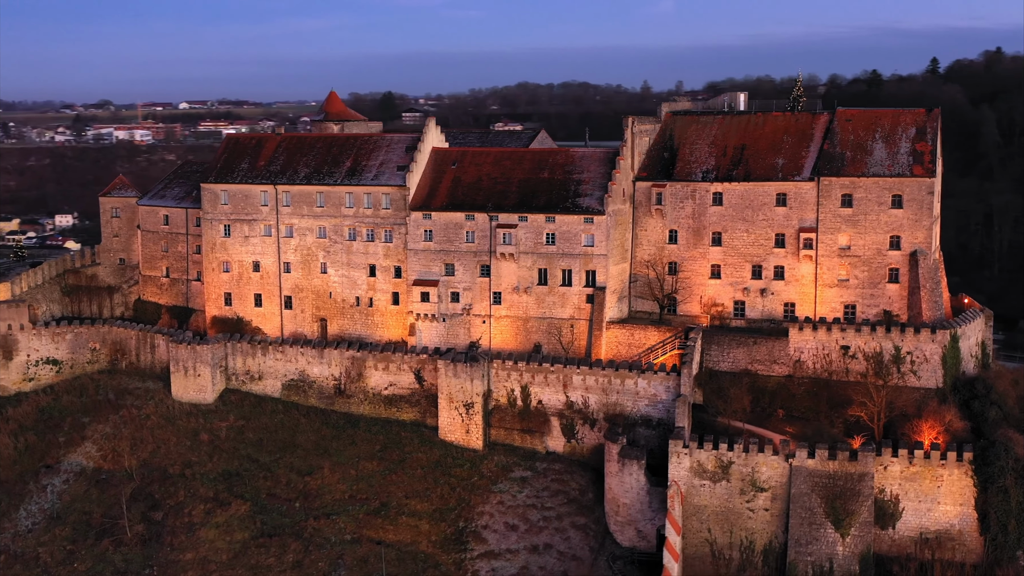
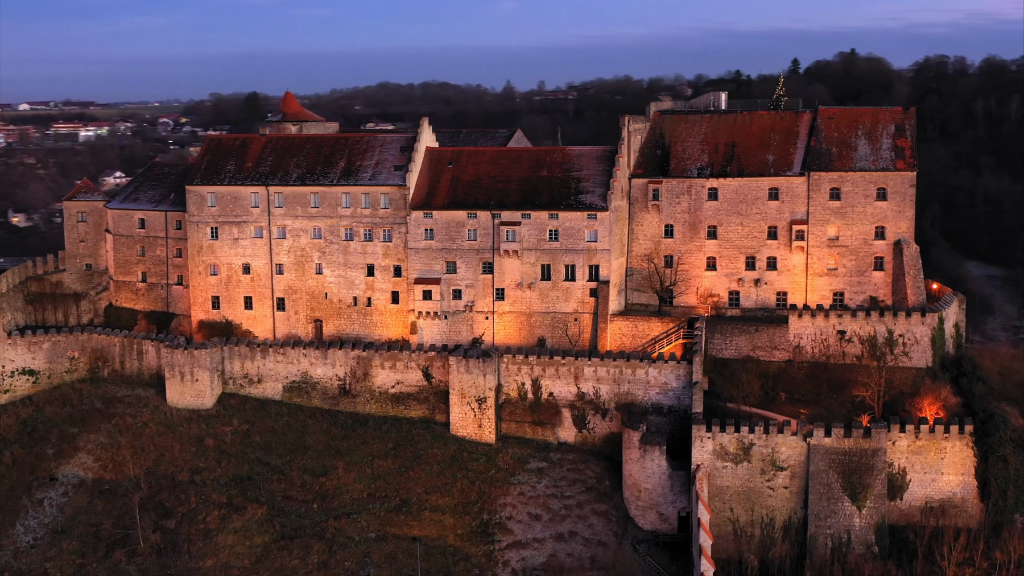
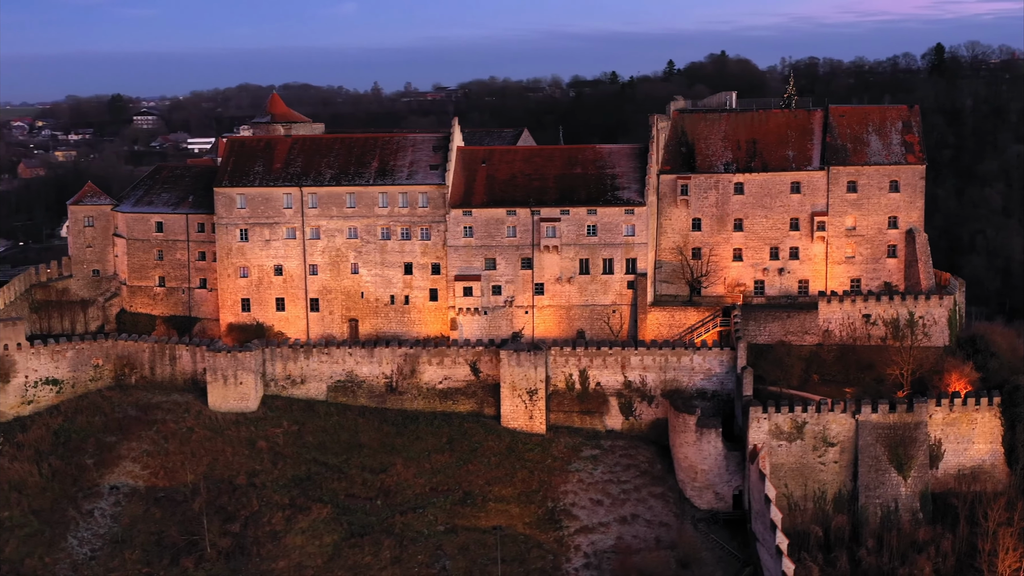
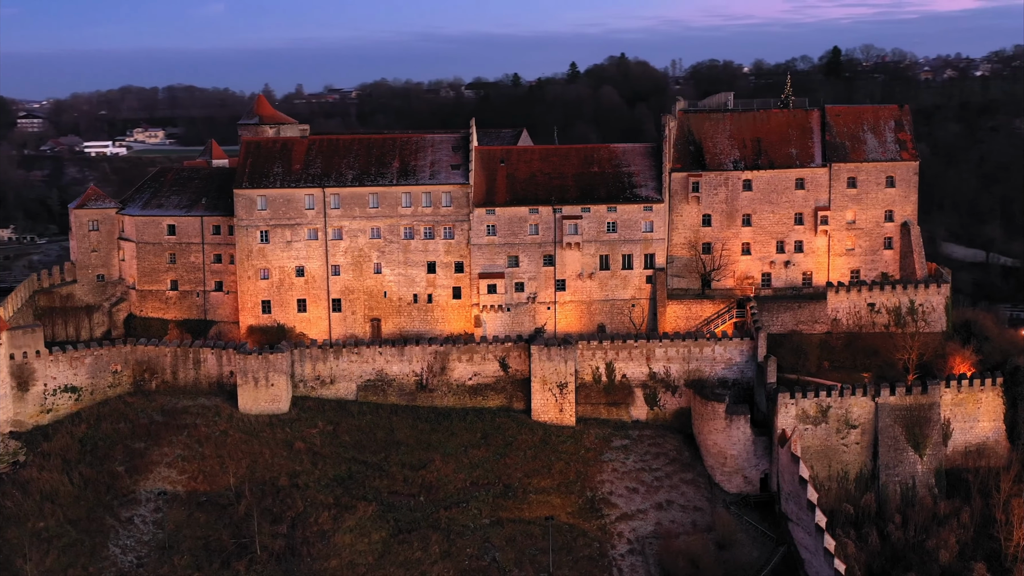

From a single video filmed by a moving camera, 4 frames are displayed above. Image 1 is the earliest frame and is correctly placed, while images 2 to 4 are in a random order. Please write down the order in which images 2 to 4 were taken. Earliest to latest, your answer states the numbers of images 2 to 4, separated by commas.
2, 3, 4
